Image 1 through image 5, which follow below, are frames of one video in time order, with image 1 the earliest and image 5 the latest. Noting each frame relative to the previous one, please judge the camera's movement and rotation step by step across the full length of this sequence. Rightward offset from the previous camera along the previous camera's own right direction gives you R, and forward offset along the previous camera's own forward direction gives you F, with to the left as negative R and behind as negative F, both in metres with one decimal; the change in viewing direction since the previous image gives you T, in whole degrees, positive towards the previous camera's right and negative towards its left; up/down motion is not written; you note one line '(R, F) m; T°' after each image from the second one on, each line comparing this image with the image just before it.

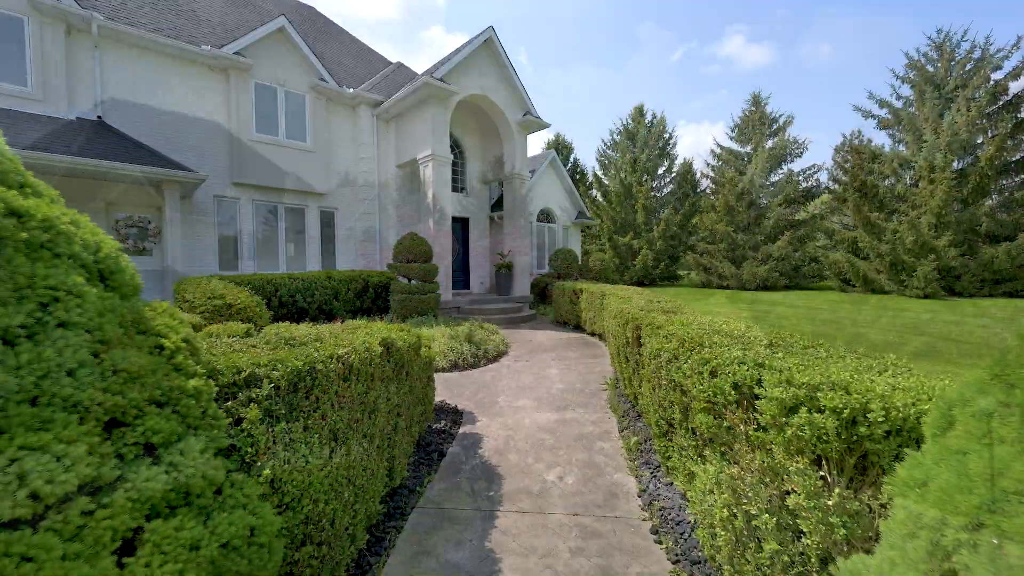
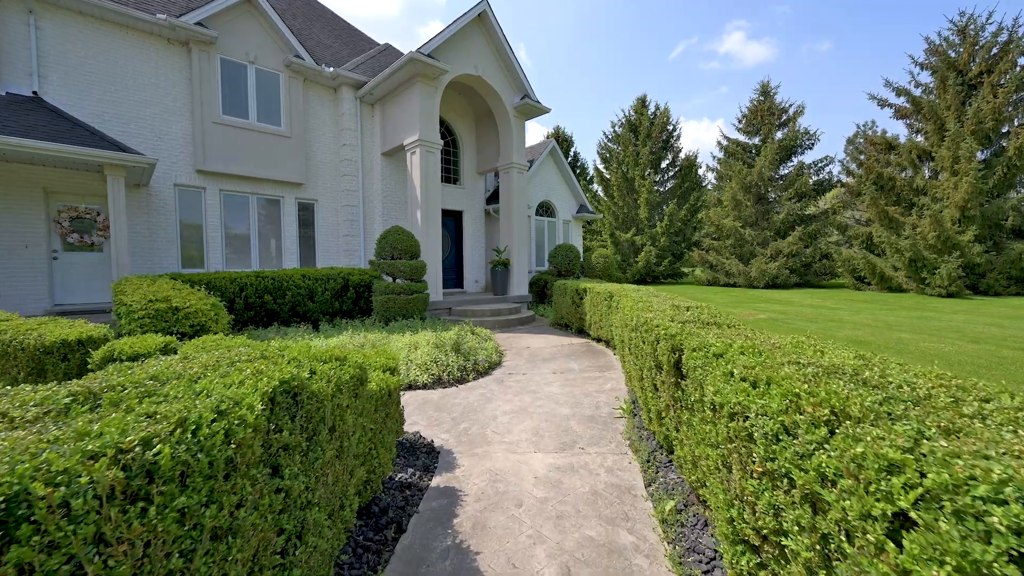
(+0.1, +0.9) m; 0°
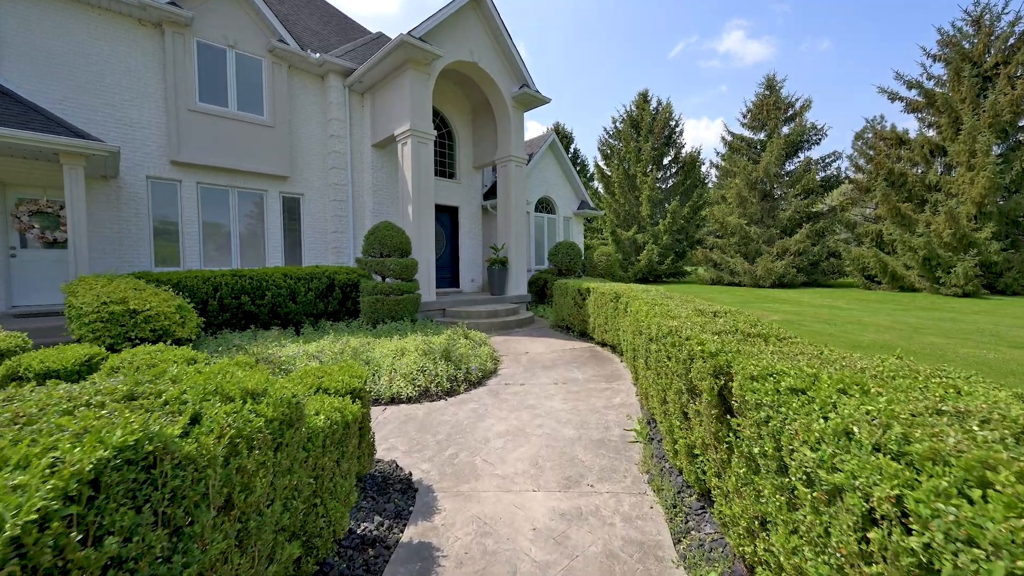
(+0.1, +0.5) m; 0°
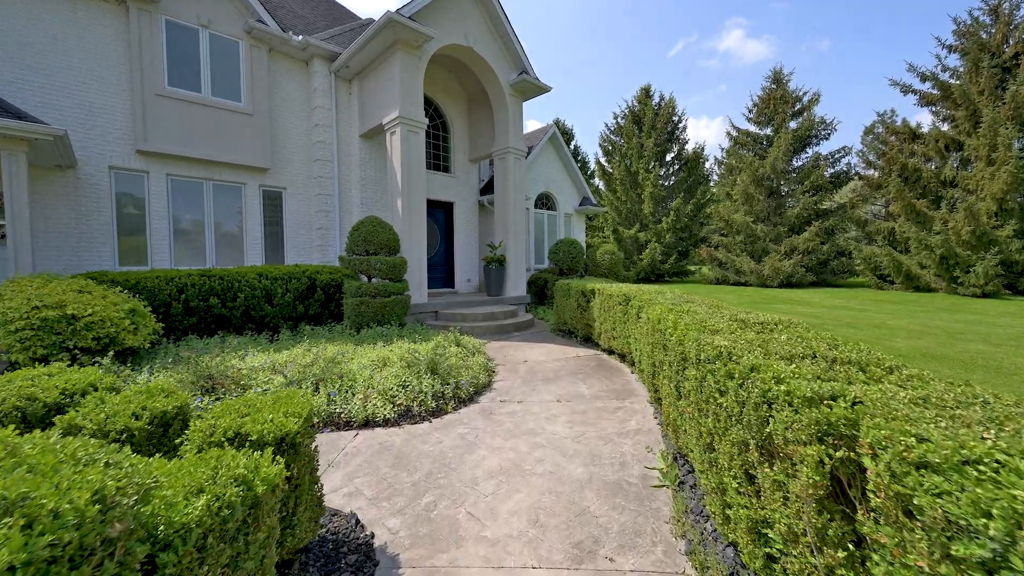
(+0.1, +0.6) m; 0°
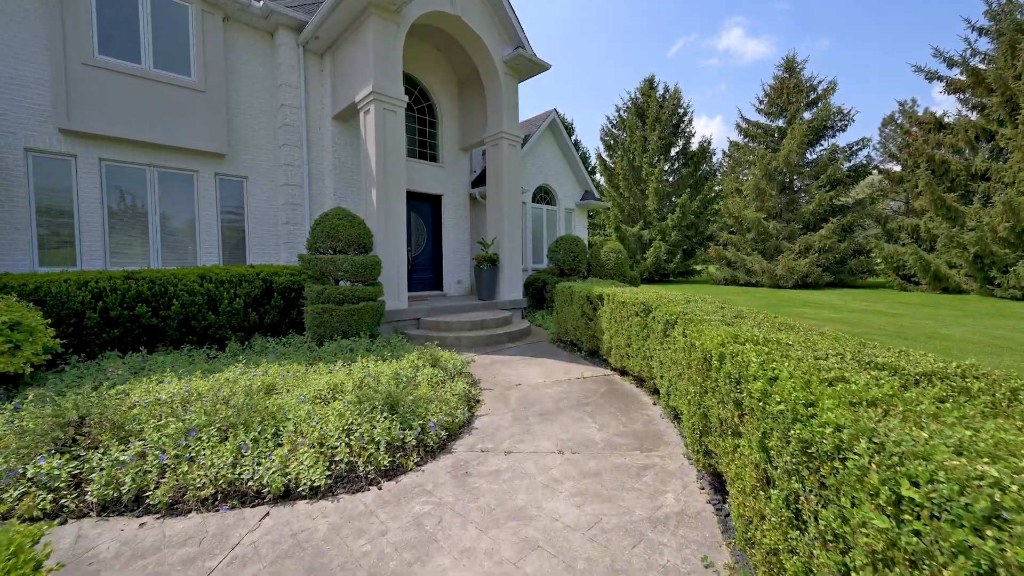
(+0.2, +1.1) m; 0°
